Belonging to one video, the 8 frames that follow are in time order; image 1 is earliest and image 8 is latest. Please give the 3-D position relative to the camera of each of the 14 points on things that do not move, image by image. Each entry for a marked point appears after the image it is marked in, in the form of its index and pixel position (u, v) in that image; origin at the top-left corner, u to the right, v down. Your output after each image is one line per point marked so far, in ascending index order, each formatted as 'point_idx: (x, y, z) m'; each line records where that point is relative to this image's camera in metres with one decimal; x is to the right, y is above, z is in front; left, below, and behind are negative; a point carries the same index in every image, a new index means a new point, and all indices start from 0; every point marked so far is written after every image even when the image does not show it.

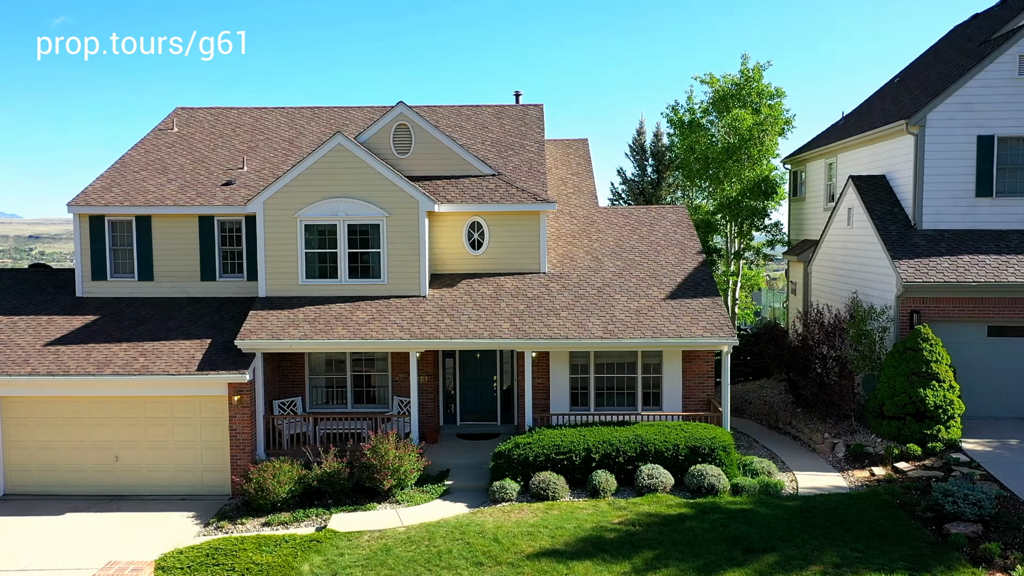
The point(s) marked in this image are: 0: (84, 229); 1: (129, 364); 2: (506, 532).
0: (-6.0, +0.8, +18.0) m
1: (-4.7, -0.9, +15.8) m
2: (0.0, -2.5, +12.9) m
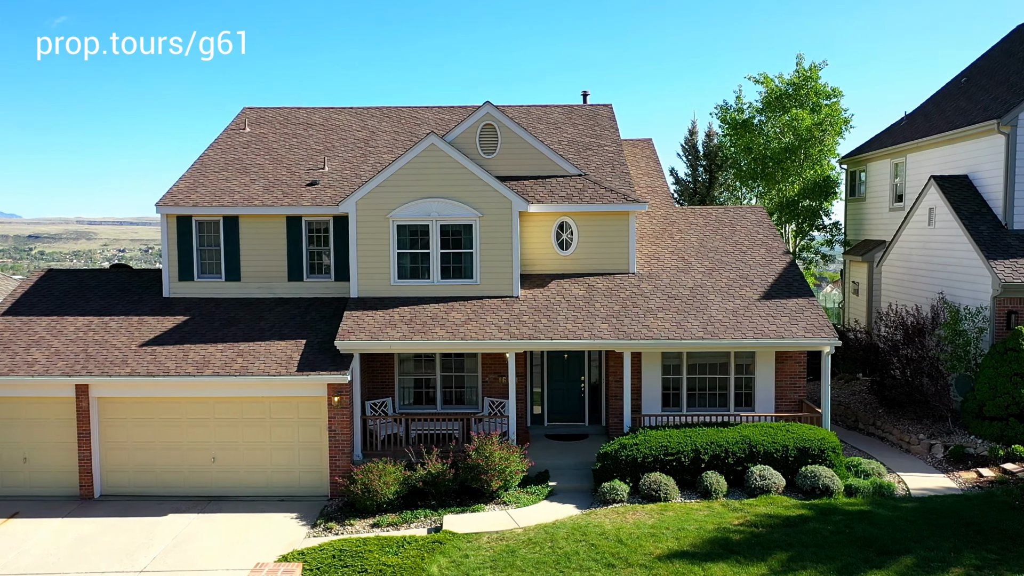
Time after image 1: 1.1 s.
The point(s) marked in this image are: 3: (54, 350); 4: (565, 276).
0: (-4.8, +0.8, +17.9) m
1: (-3.5, -0.9, +15.7) m
2: (+1.2, -2.5, +12.8) m
3: (-5.8, -0.8, +16.2) m
4: (+0.7, +0.2, +17.7) m
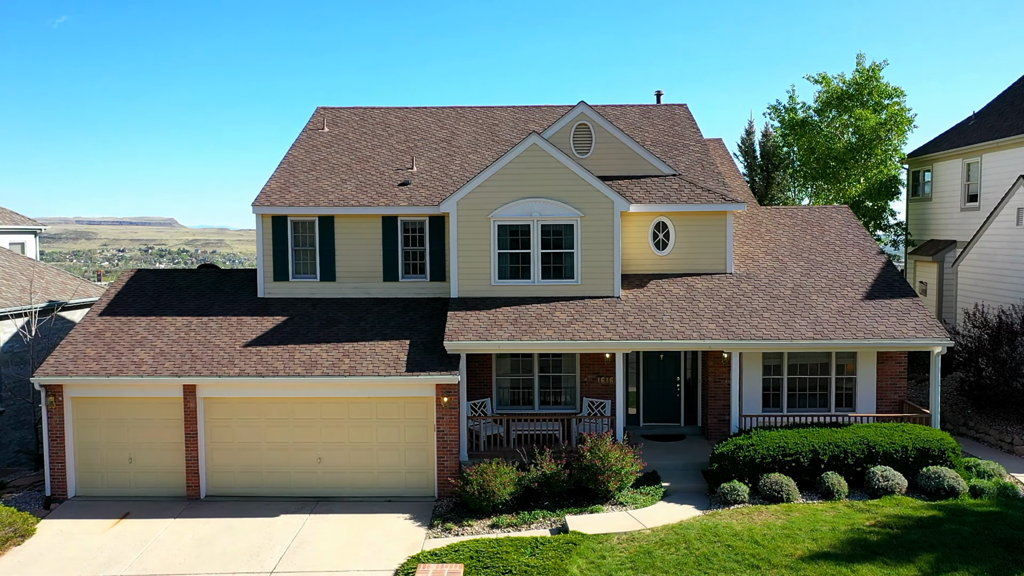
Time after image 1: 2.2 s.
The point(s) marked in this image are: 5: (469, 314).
0: (-3.4, +0.8, +17.9) m
1: (-2.2, -0.9, +15.7) m
2: (+2.5, -2.5, +12.8) m
3: (-4.5, -0.8, +16.2) m
4: (+2.1, +0.2, +17.7) m
5: (-0.5, -0.3, +16.4) m
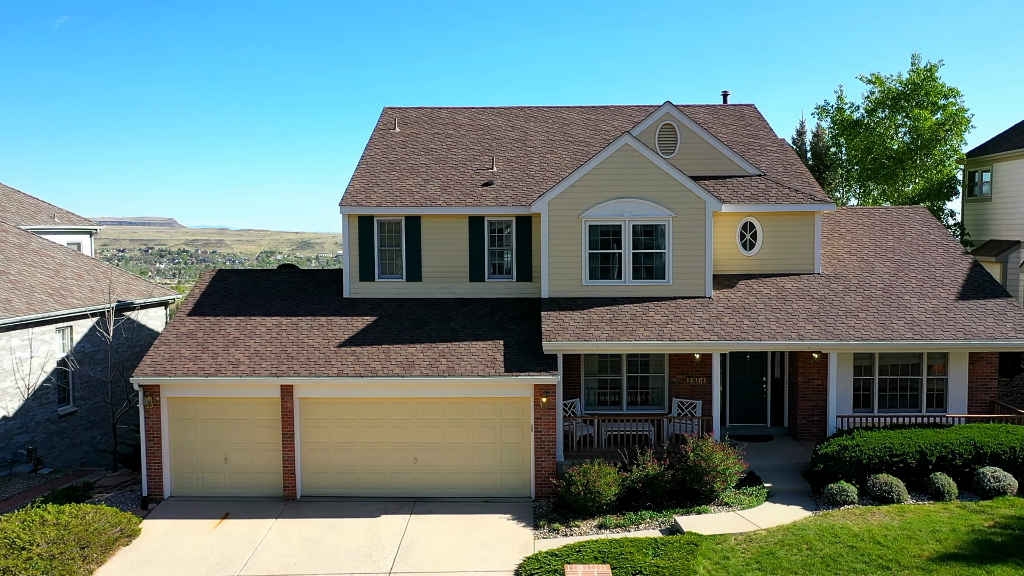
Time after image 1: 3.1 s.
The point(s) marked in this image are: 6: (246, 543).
0: (-2.2, +0.8, +17.9) m
1: (-1.0, -0.9, +15.7) m
2: (+3.7, -2.5, +12.8) m
3: (-3.3, -0.8, +16.2) m
4: (+3.3, +0.2, +17.6) m
5: (+0.7, -0.3, +16.4) m
6: (-2.9, -2.8, +14.1) m
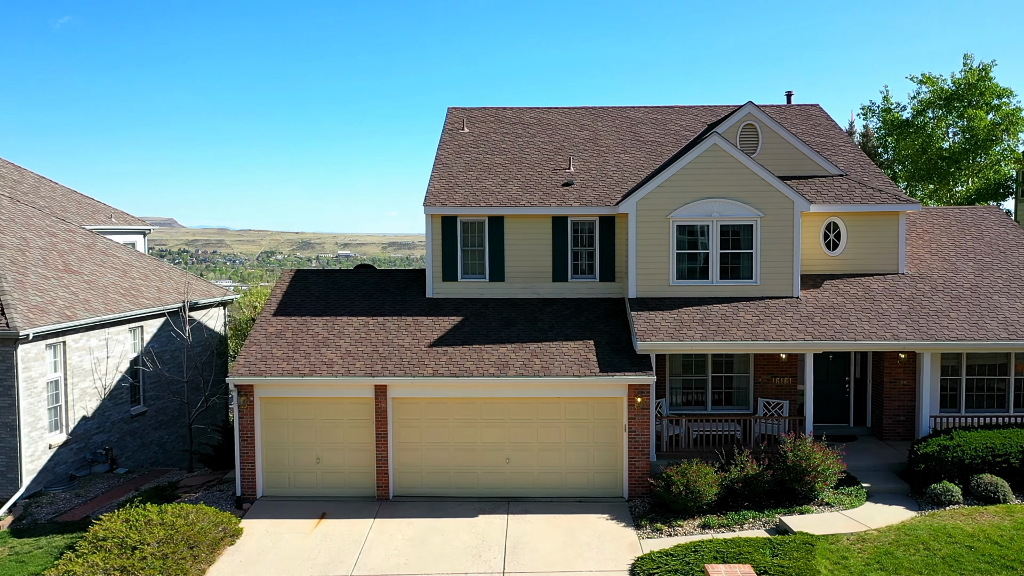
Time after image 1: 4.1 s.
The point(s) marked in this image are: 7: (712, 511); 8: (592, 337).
0: (-1.1, +0.8, +17.9) m
1: (+0.2, -0.9, +15.7) m
2: (+4.8, -2.5, +12.8) m
3: (-2.1, -0.8, +16.2) m
4: (+4.4, +0.2, +17.6) m
5: (+1.8, -0.3, +16.4) m
6: (-1.8, -2.8, +14.1) m
7: (+2.3, -2.6, +14.8) m
8: (+1.0, -0.6, +16.5) m
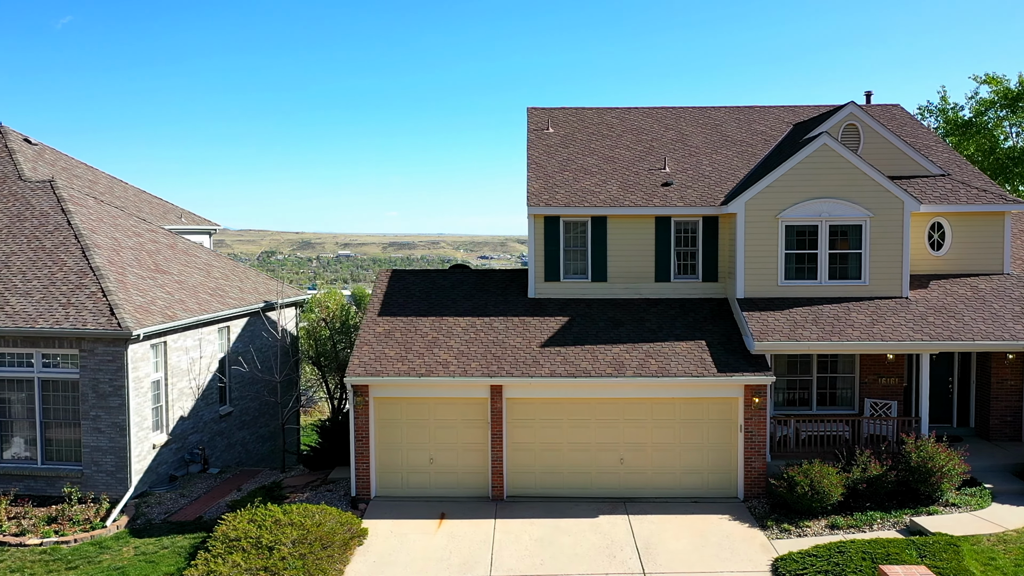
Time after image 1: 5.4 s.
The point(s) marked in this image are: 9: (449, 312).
0: (+0.4, +0.8, +17.9) m
1: (+1.6, -0.9, +15.7) m
2: (+6.2, -2.5, +12.7) m
3: (-0.7, -0.8, +16.2) m
4: (+5.9, +0.2, +17.6) m
5: (+3.2, -0.3, +16.4) m
6: (-0.4, -2.8, +14.1) m
7: (+3.7, -2.6, +14.7) m
8: (+2.4, -0.6, +16.5) m
9: (-0.9, -0.3, +17.5) m
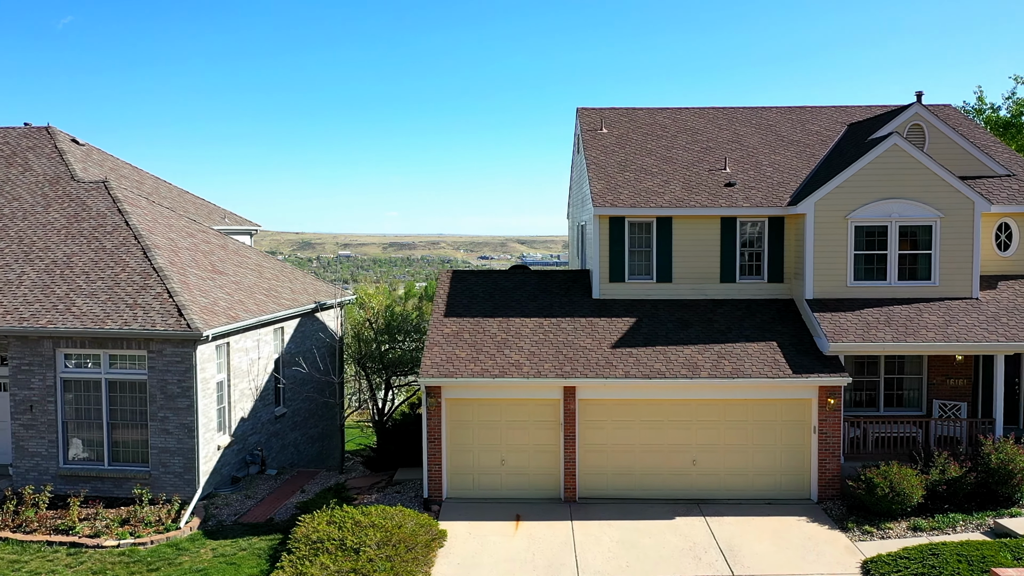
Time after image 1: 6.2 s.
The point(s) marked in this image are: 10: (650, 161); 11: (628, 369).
0: (+1.3, +0.8, +17.8) m
1: (+2.5, -1.0, +15.6) m
2: (+7.1, -2.5, +12.6) m
3: (+0.2, -0.8, +16.1) m
4: (+6.8, +0.2, +17.5) m
5: (+4.1, -0.3, +16.3) m
6: (+0.5, -2.8, +14.0) m
7: (+4.6, -2.6, +14.7) m
8: (+3.3, -0.6, +16.4) m
9: (0.0, -0.3, +17.4) m
10: (+2.1, +2.0, +19.8) m
11: (+1.4, -1.0, +15.6) m
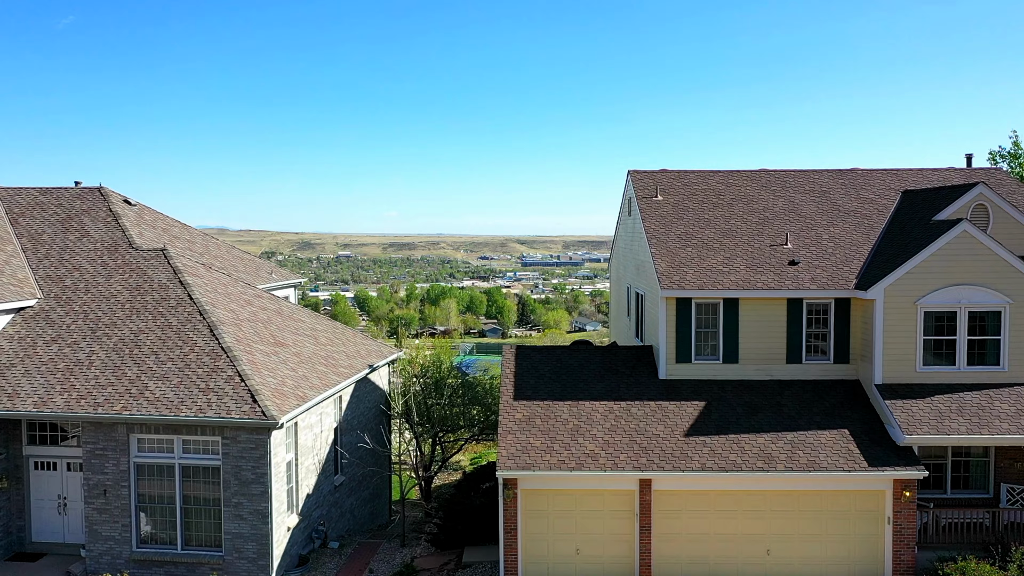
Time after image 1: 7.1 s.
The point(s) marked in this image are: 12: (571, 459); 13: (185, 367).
0: (+2.2, -0.3, +17.9) m
1: (+3.4, -2.1, +15.7) m
2: (+8.1, -3.6, +12.7) m
3: (+1.1, -1.9, +16.2) m
4: (+7.7, -1.0, +17.6) m
5: (+5.1, -1.5, +16.4) m
6: (+1.4, -3.9, +14.1) m
7: (+5.5, -3.7, +14.7) m
8: (+4.3, -1.8, +16.5) m
9: (+1.0, -1.5, +17.5) m
10: (+3.0, +0.8, +19.9) m
11: (+2.3, -2.1, +15.7) m
12: (+0.7, -2.1, +15.8) m
13: (-4.5, -1.1, +17.6) m
